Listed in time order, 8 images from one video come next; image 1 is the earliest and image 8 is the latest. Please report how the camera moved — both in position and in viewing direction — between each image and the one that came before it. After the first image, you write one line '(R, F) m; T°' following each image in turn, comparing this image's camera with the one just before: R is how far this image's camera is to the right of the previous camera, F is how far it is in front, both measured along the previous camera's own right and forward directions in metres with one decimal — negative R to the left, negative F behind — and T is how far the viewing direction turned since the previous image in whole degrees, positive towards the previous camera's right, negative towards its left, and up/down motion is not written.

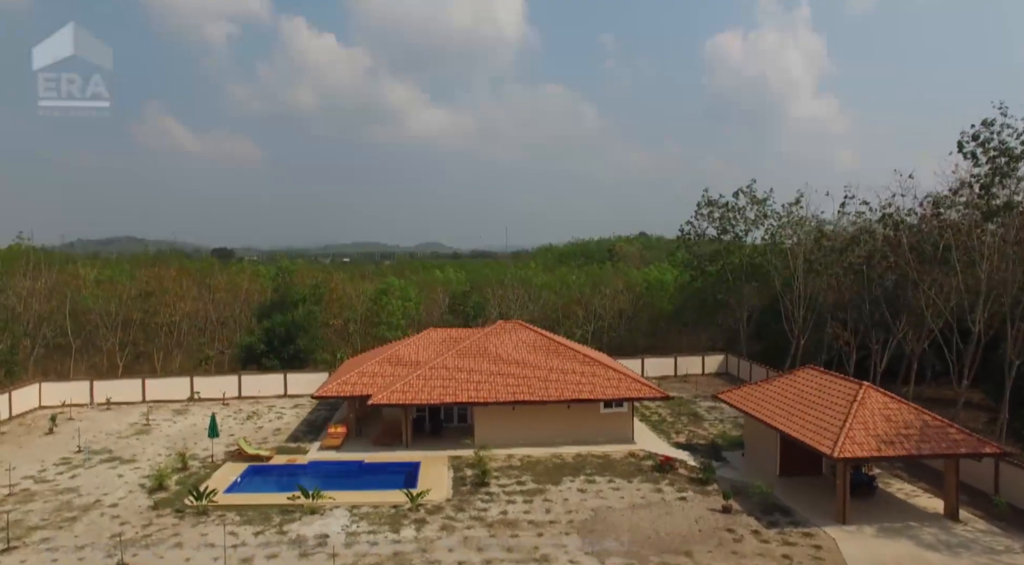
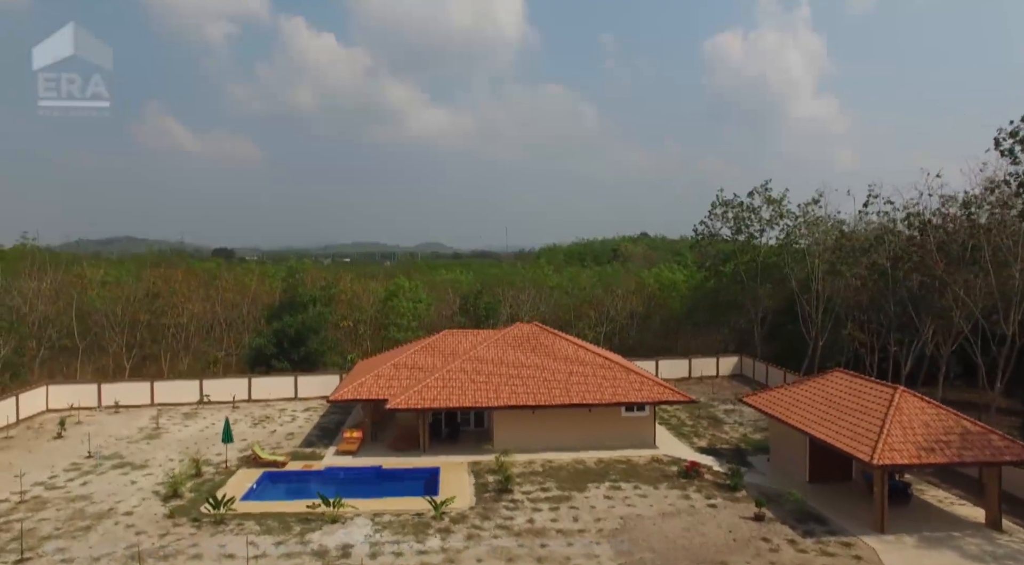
(-0.6, +0.5) m; 0°
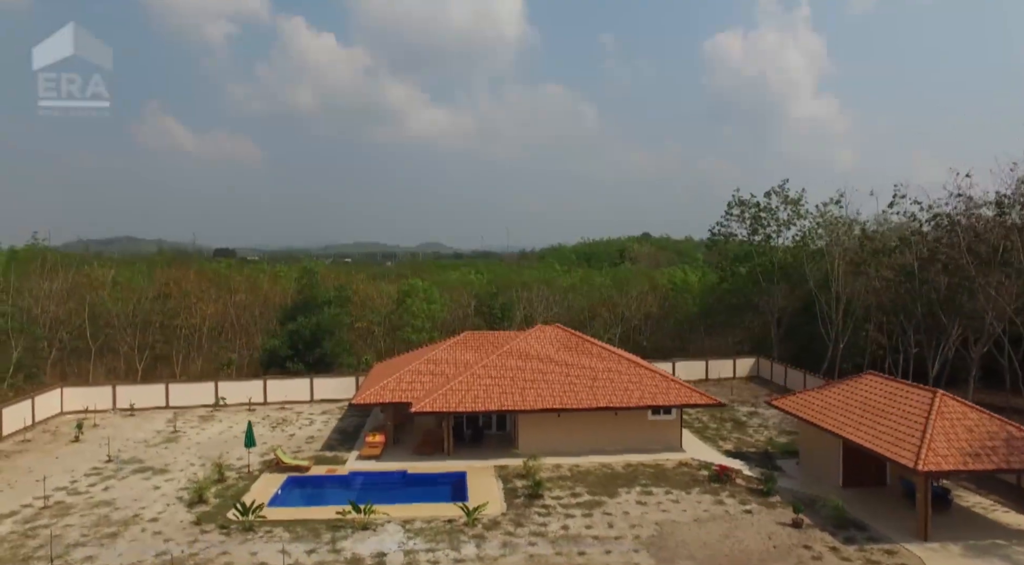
(-0.8, +0.3) m; 0°
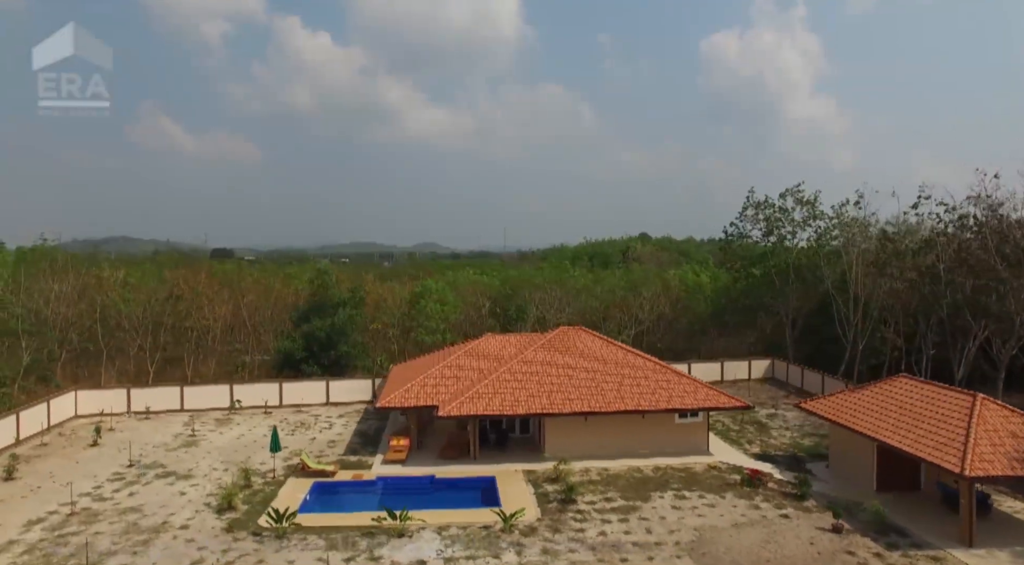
(-1.0, +0.2) m; 0°
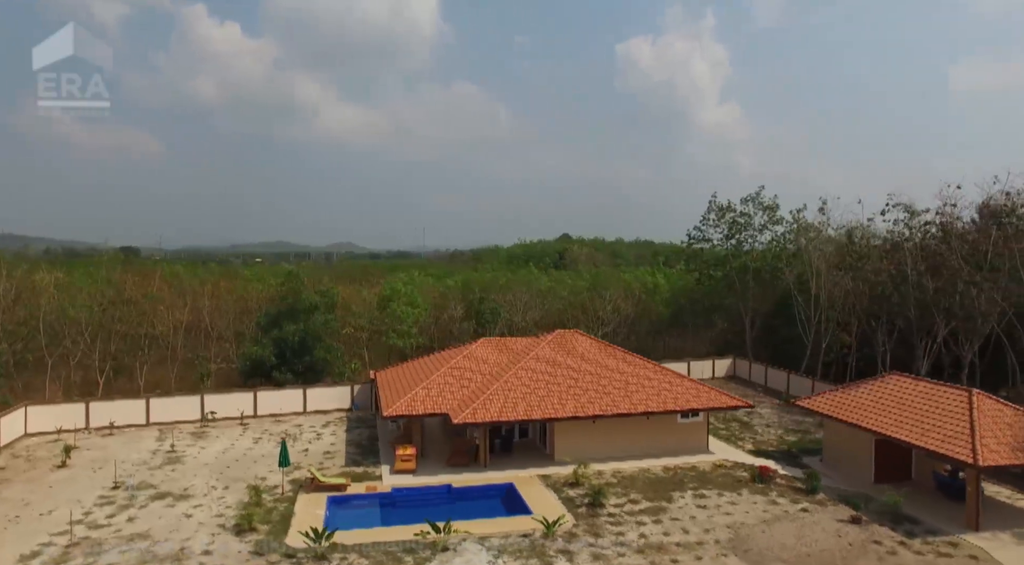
(-2.9, +0.3) m; +7°
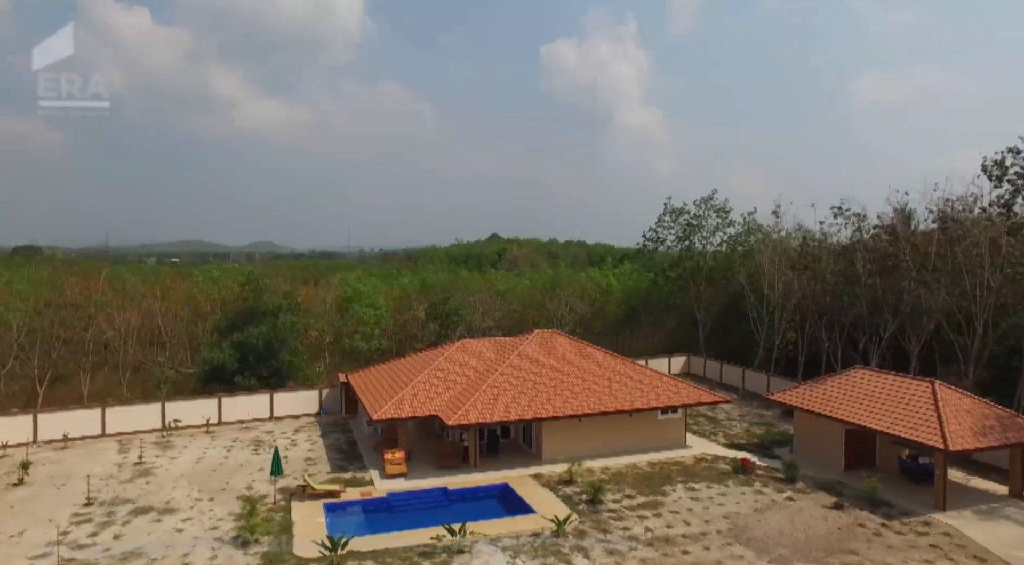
(-2.0, 0.0) m; +7°
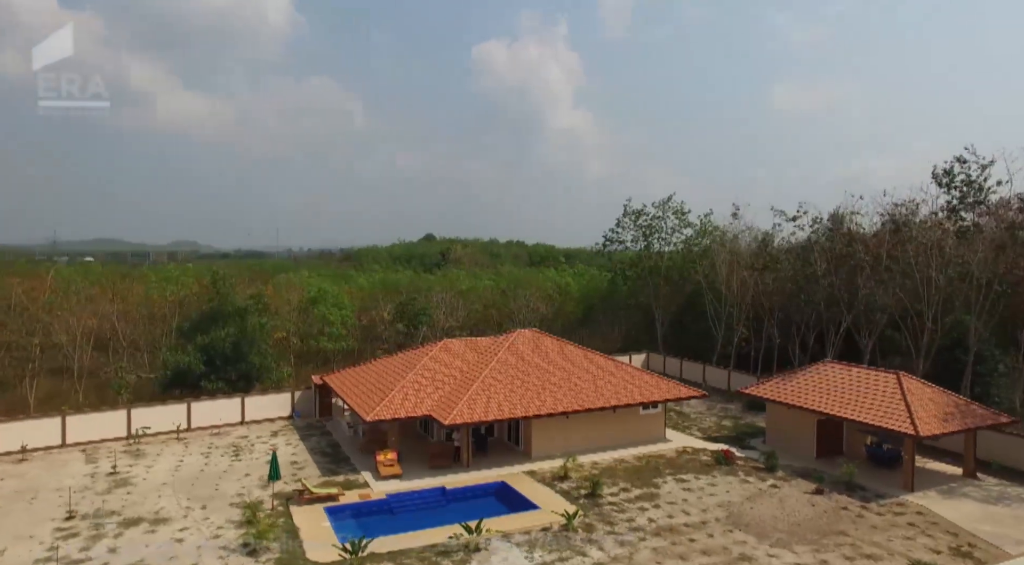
(-1.9, -0.1) m; +6°
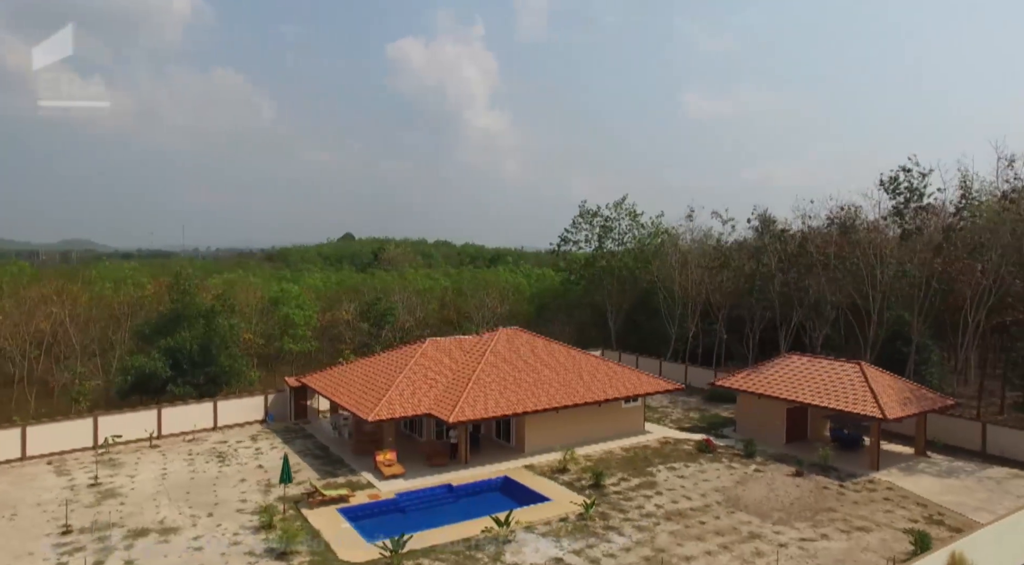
(-2.6, -0.2) m; +7°
